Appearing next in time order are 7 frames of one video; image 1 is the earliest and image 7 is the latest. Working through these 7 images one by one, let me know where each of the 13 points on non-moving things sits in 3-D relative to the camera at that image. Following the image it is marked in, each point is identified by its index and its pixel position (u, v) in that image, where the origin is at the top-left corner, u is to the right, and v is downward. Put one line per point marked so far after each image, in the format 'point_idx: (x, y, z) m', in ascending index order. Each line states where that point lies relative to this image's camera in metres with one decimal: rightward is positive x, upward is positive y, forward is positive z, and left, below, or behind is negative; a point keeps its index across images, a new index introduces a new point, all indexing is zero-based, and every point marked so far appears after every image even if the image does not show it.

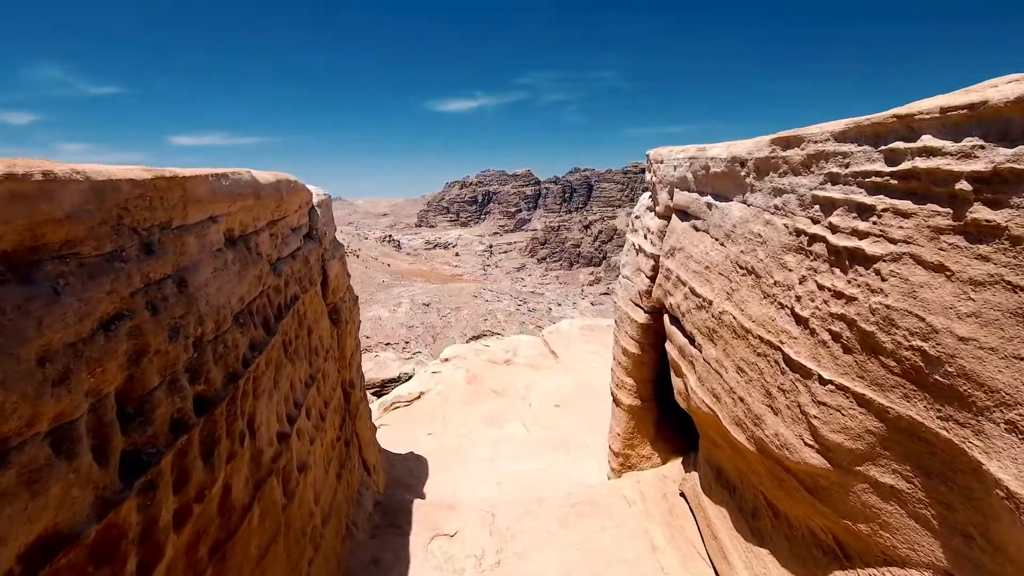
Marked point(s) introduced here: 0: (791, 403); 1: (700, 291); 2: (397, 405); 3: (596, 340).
0: (+1.5, -0.6, +2.4) m
1: (+1.4, 0.0, +3.3) m
2: (-2.3, -2.3, +9.1) m
3: (+1.8, -1.1, +10.0) m
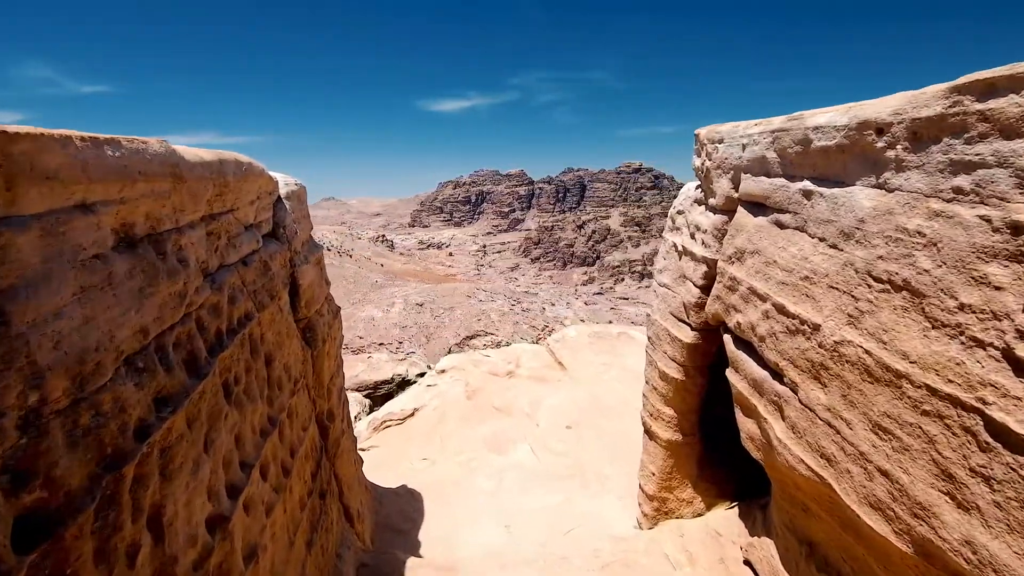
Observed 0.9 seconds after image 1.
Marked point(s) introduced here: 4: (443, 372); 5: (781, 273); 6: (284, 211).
0: (+1.6, -0.7, +1.5) m
1: (+1.5, -0.1, +2.5) m
2: (-2.2, -2.4, +8.2) m
3: (+1.9, -1.2, +9.1) m
4: (-1.4, -1.8, +9.4) m
5: (+1.5, +0.1, +2.6) m
6: (-1.9, +0.6, +3.7) m
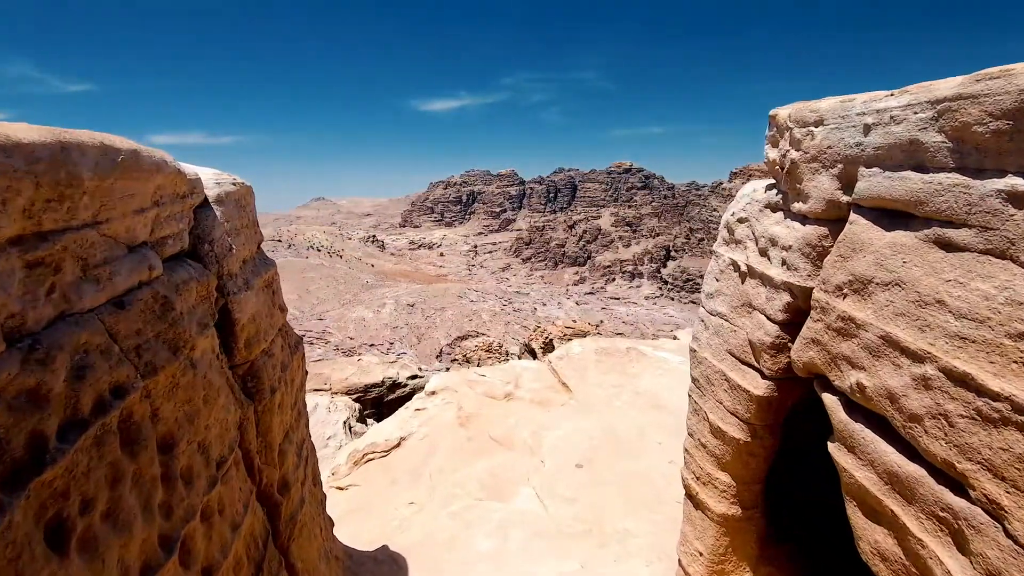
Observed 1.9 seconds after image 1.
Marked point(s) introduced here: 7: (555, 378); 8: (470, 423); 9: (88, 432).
0: (+1.7, -0.9, +0.6) m
1: (+1.6, -0.3, +1.5) m
2: (-2.2, -2.6, +7.2) m
3: (+1.8, -1.4, +8.2) m
4: (-1.4, -2.0, +8.4) m
5: (+1.6, -0.1, +1.7) m
6: (-1.8, +0.4, +2.7) m
7: (+0.8, -1.6, +8.3) m
8: (-0.7, -2.2, +7.6) m
9: (-1.4, -0.5, +1.6) m
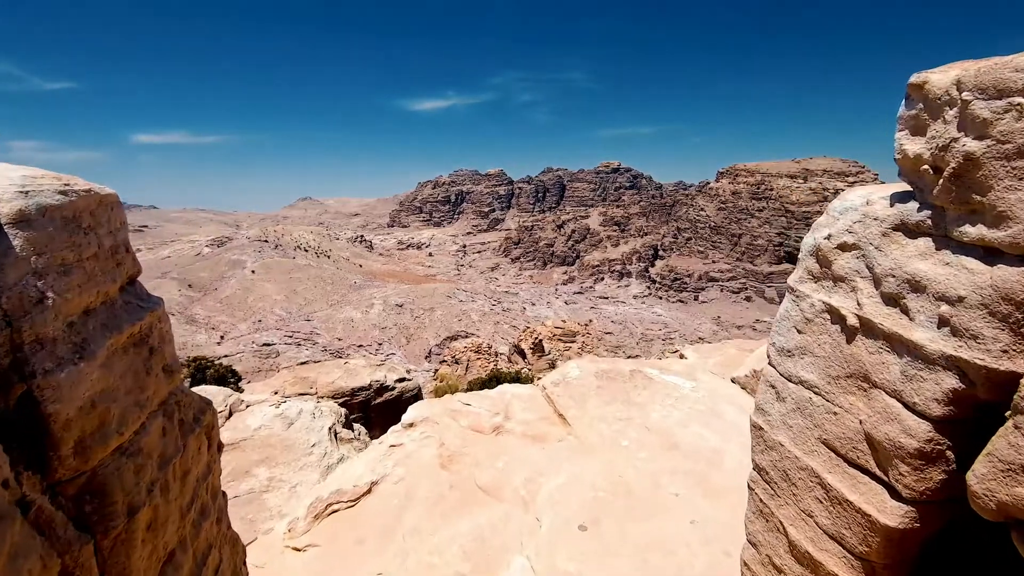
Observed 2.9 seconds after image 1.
0: (+1.7, -1.2, -0.4) m
1: (+1.6, -0.6, +0.5) m
2: (-2.4, -2.9, +6.1) m
3: (+1.7, -1.7, +7.2) m
4: (-1.6, -2.3, +7.3) m
5: (+1.6, -0.4, +0.7) m
6: (-1.8, +0.1, +1.6) m
7: (+0.6, -1.9, +7.3) m
8: (-0.8, -2.5, +6.5) m
9: (-1.5, -0.8, +0.5) m
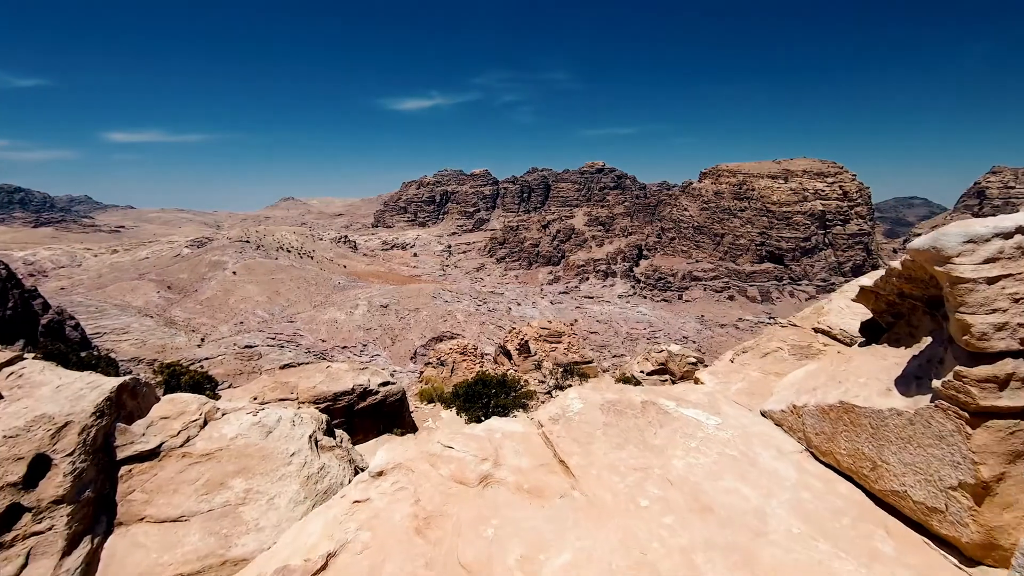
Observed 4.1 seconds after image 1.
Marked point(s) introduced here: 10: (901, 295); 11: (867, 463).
0: (+1.9, -1.4, -1.6) m
1: (+1.7, -0.8, -0.7) m
2: (-2.4, -3.2, +4.8) m
3: (+1.5, -1.9, +6.0) m
4: (-1.7, -2.5, +6.0) m
5: (+1.7, -0.6, -0.5) m
6: (-1.8, -0.1, +0.3) m
7: (+0.5, -2.2, +6.0) m
8: (-0.9, -2.7, +5.2) m
9: (-1.4, -1.0, -0.8) m
10: (+5.0, -0.1, +6.0) m
11: (+3.7, -1.8, +4.8) m
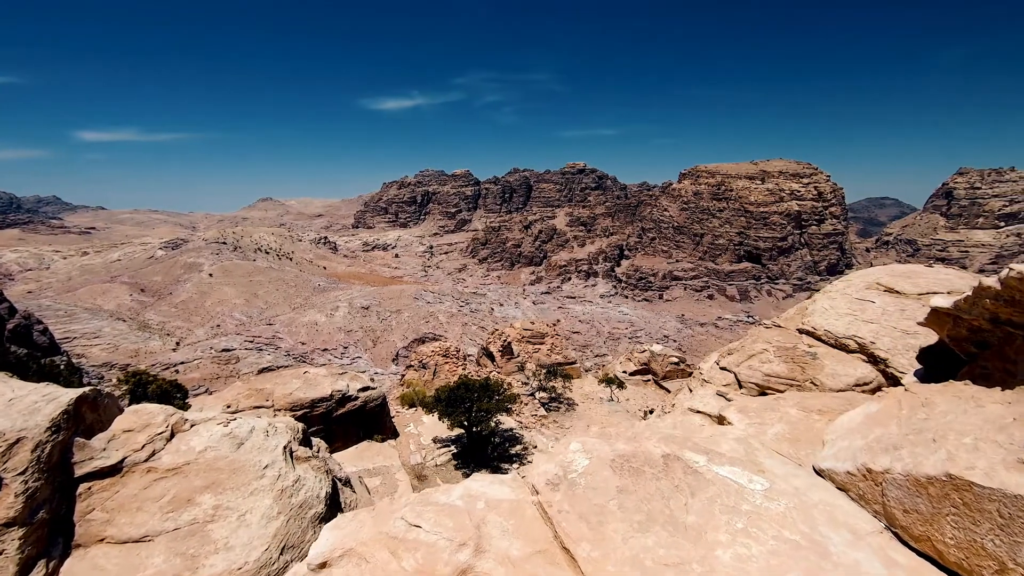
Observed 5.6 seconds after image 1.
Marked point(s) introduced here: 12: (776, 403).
0: (+2.0, -1.7, -3.0) m
1: (+1.8, -1.1, -2.1) m
2: (-2.5, -3.5, +3.2) m
3: (+1.4, -2.2, +4.6) m
4: (-1.8, -2.8, +4.5) m
5: (+1.8, -0.9, -1.9) m
6: (-1.7, -0.4, -1.2) m
7: (+0.3, -2.4, +4.6) m
8: (-1.0, -3.0, +3.7) m
9: (-1.2, -1.3, -2.3) m
10: (+4.9, -0.3, +4.7) m
11: (+3.6, -2.1, +3.5) m
12: (+3.8, -1.6, +6.6) m
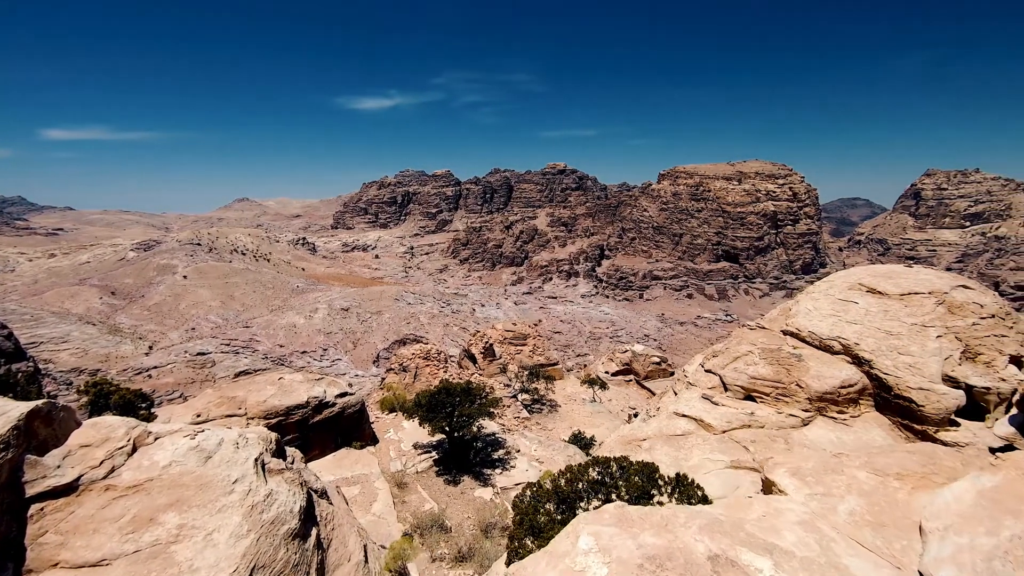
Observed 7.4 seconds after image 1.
0: (+2.2, -1.9, -4.5) m
1: (+2.0, -1.4, -3.6) m
2: (-2.5, -3.8, +1.5) m
3: (+1.3, -2.5, +3.0) m
4: (-1.9, -3.1, +2.8) m
5: (+2.0, -1.2, -3.4) m
6: (-1.6, -0.7, -2.9) m
7: (+0.3, -2.7, +3.0) m
8: (-1.1, -3.3, +2.1) m
9: (-1.1, -1.6, -4.0) m
10: (+4.8, -0.6, +3.3) m
11: (+3.6, -2.4, +2.1) m
12: (+3.6, -1.9, +5.1) m
